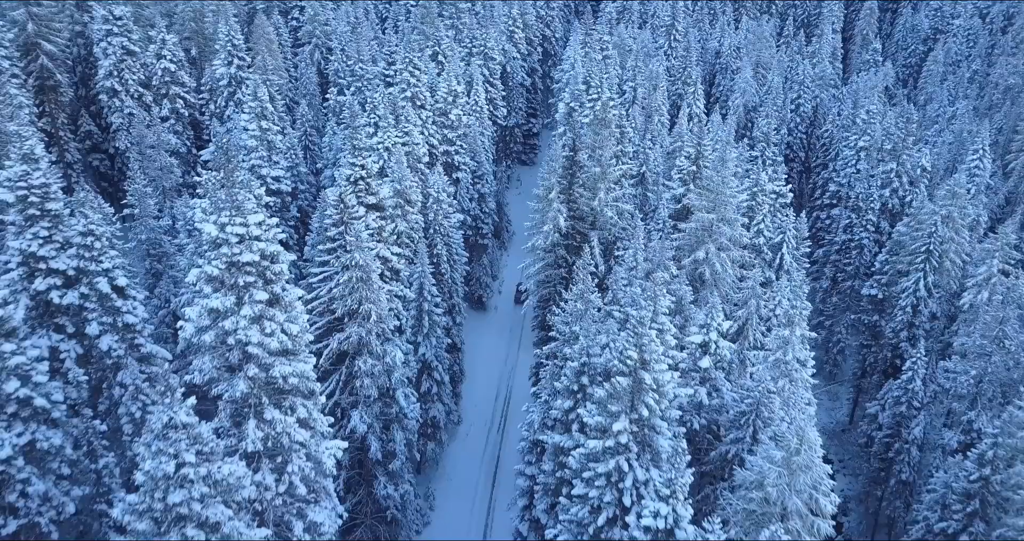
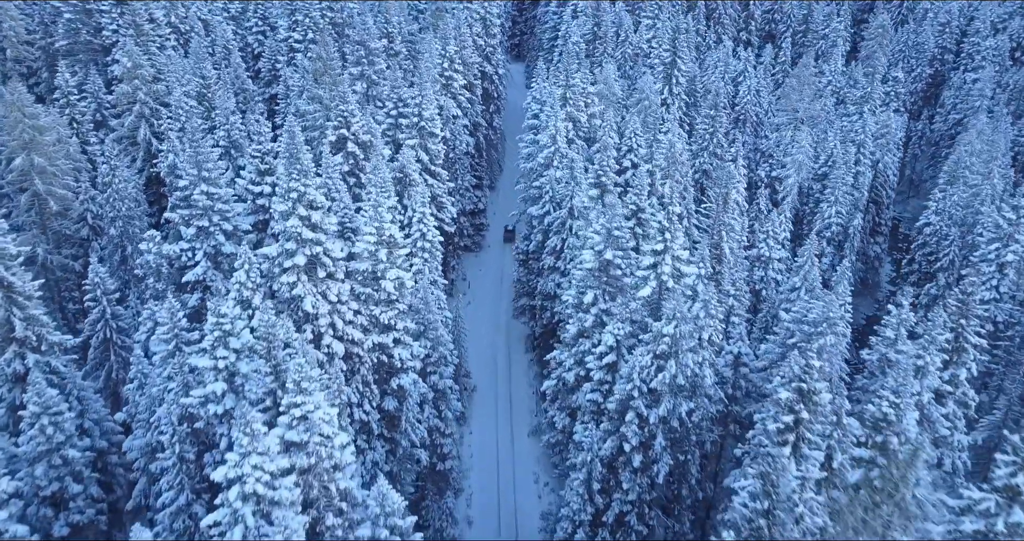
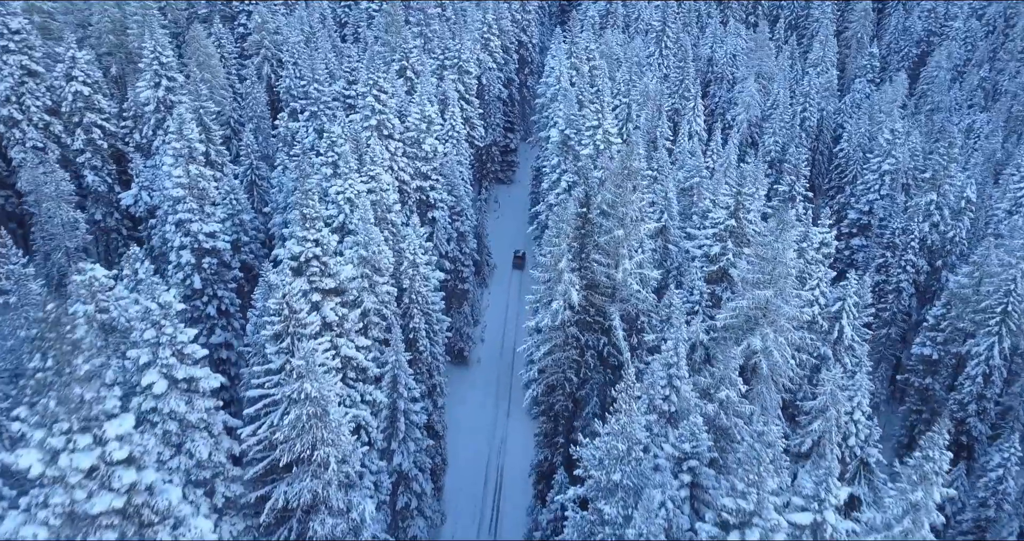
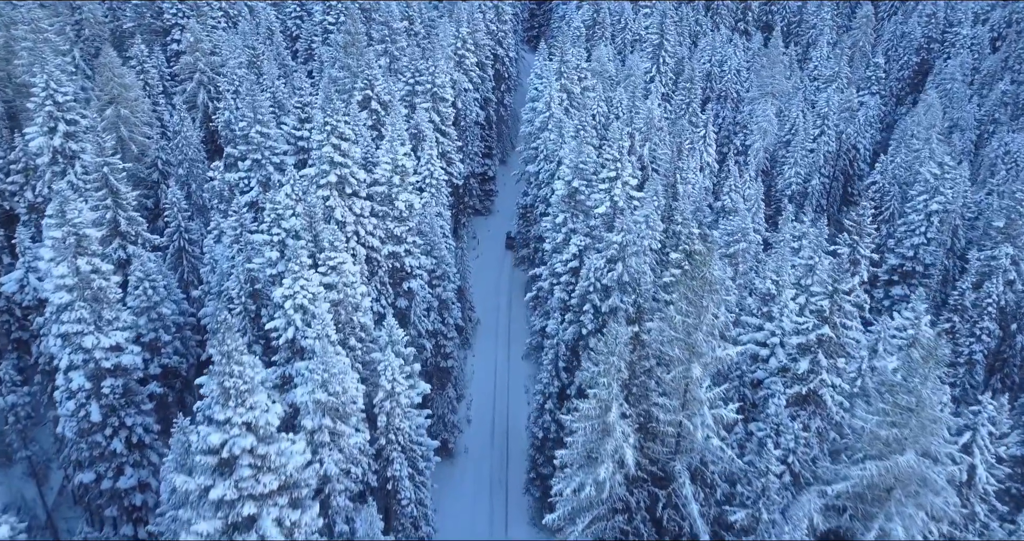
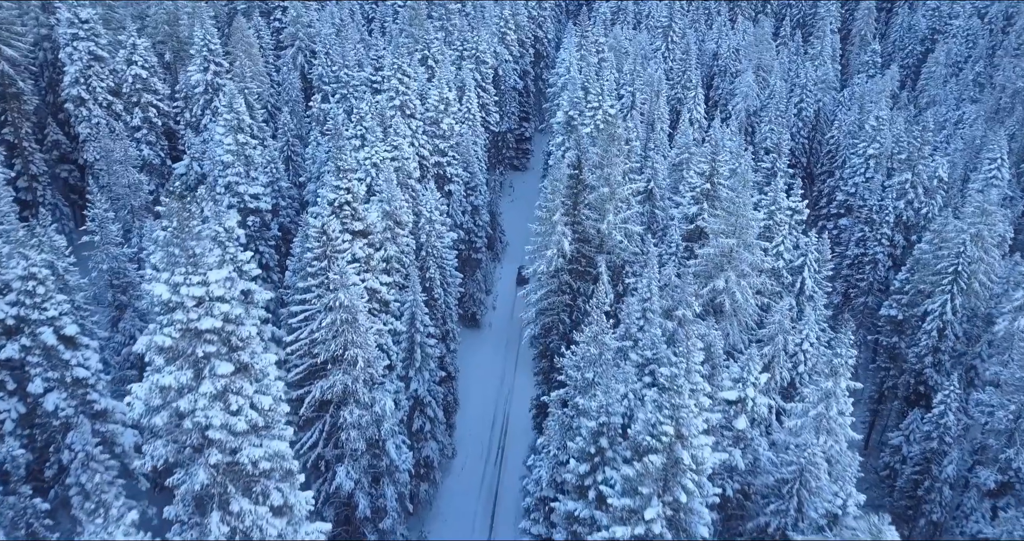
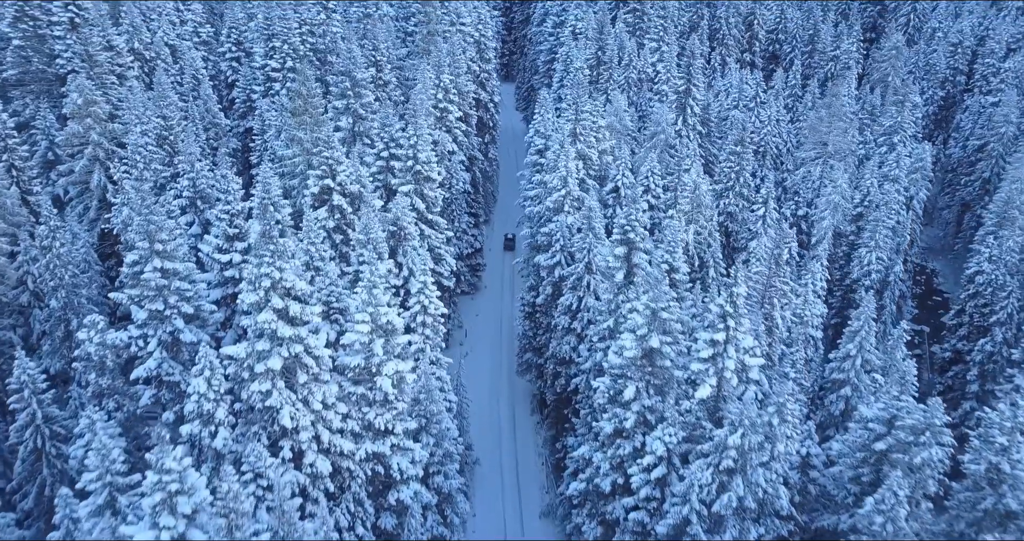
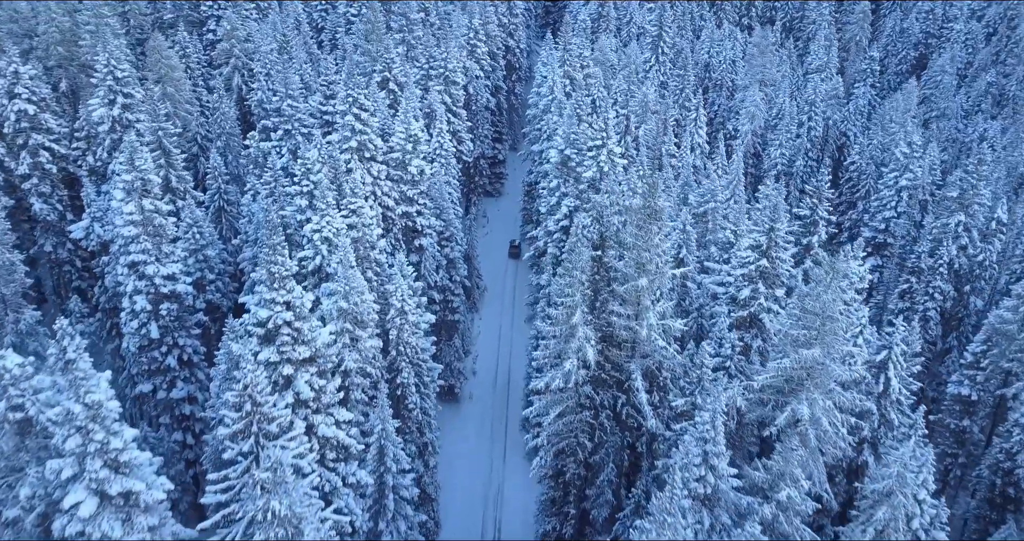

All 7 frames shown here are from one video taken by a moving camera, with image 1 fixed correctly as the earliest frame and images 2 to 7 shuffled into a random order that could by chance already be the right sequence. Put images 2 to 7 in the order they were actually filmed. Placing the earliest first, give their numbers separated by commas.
5, 3, 7, 4, 2, 6
